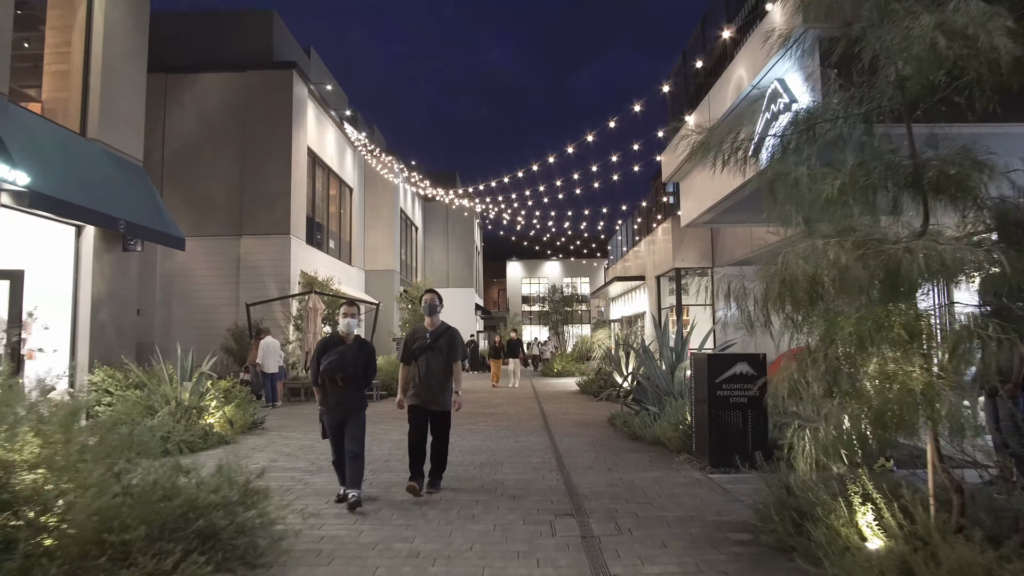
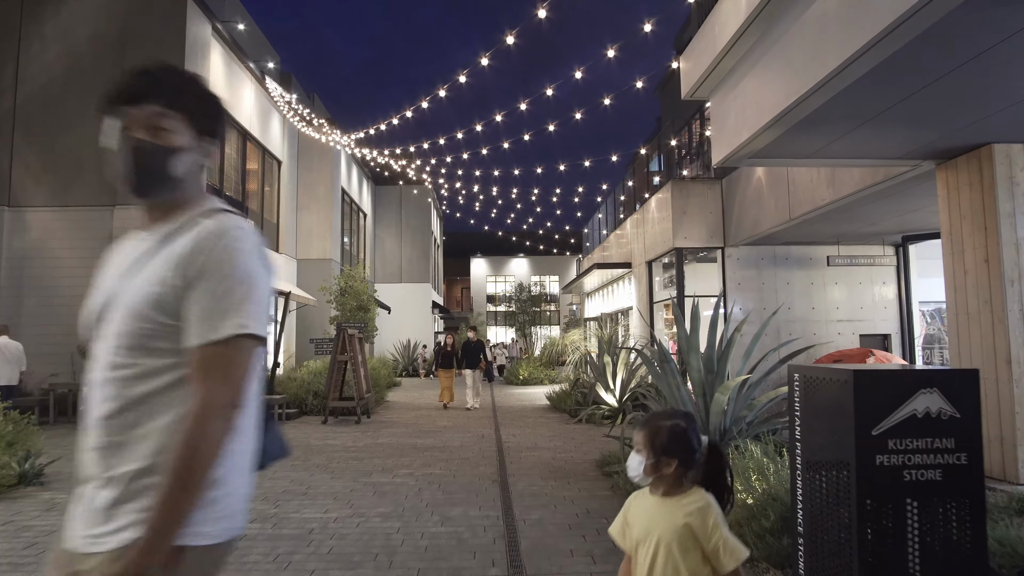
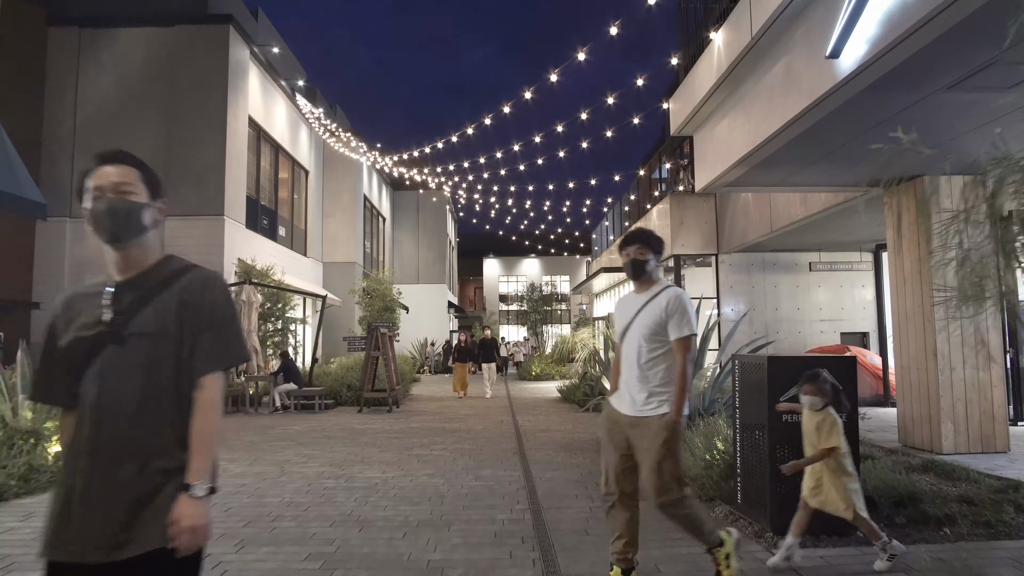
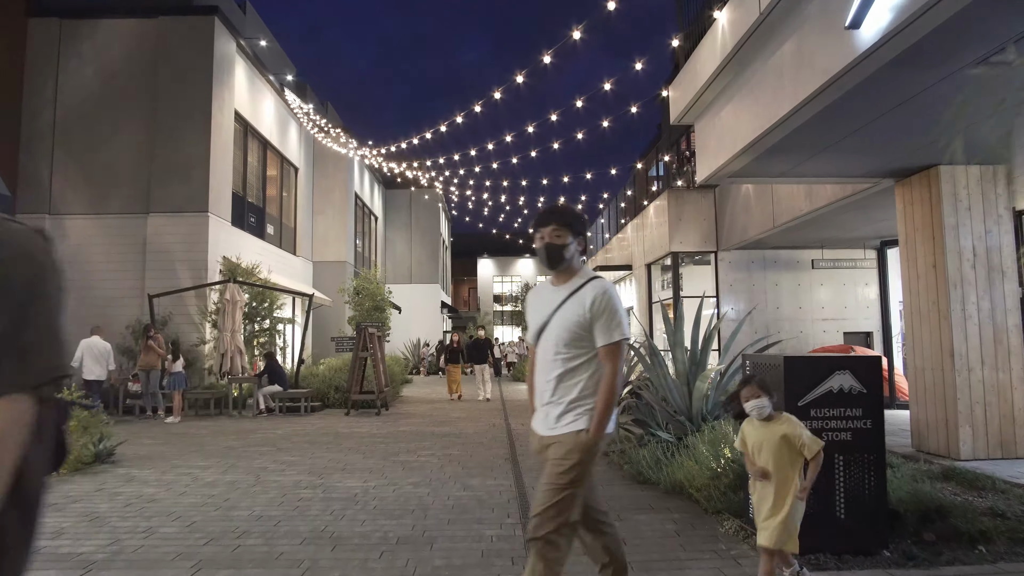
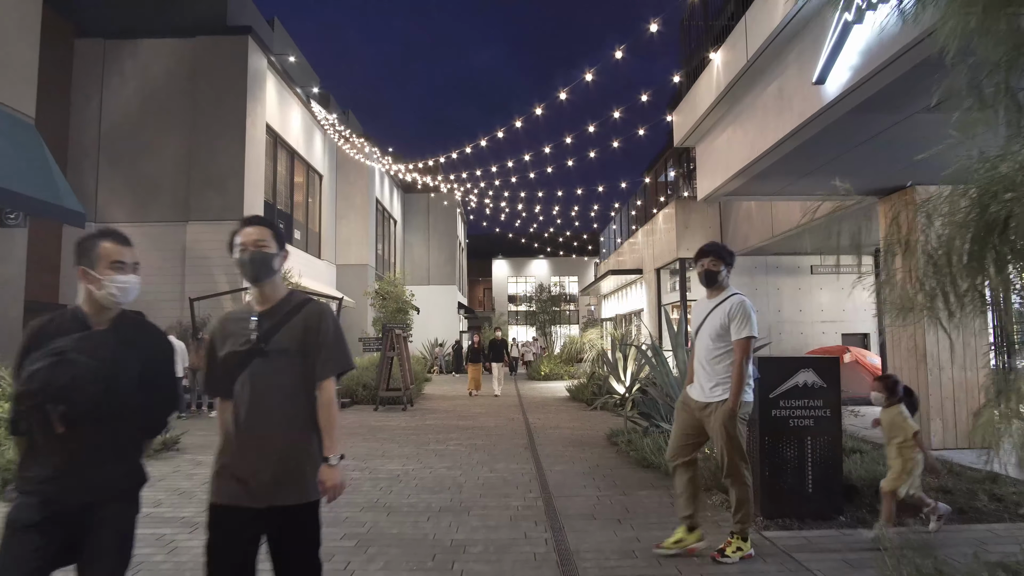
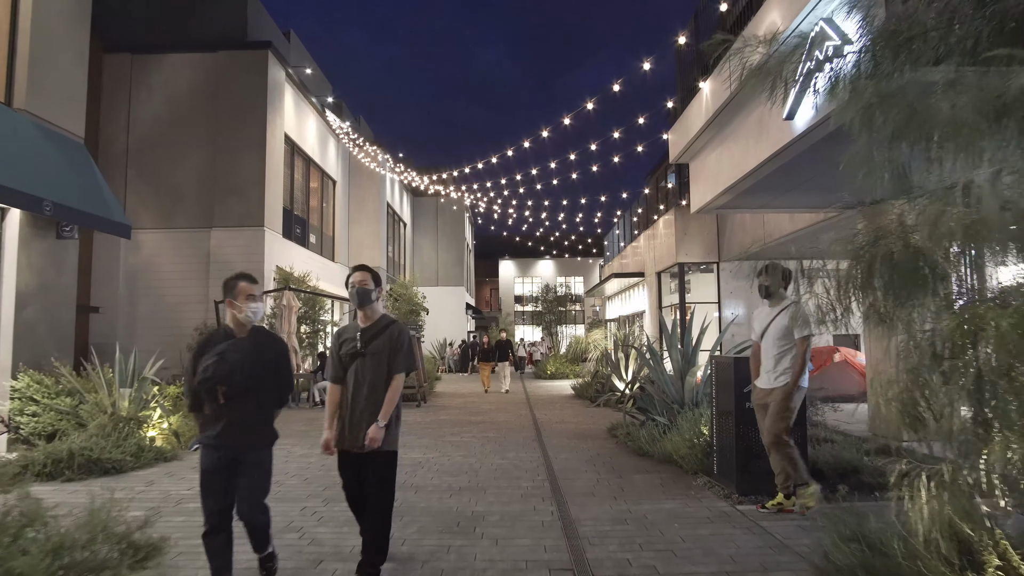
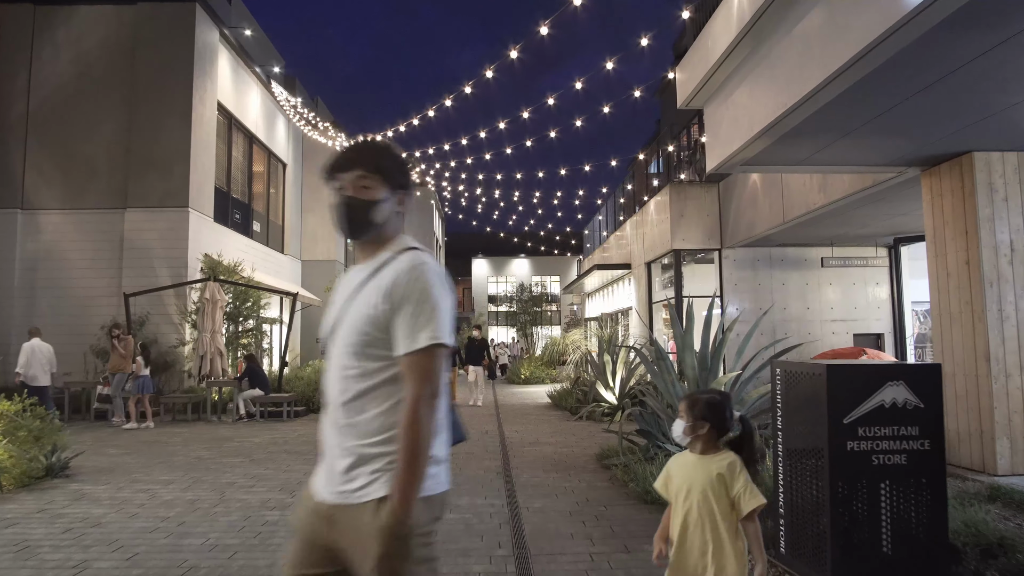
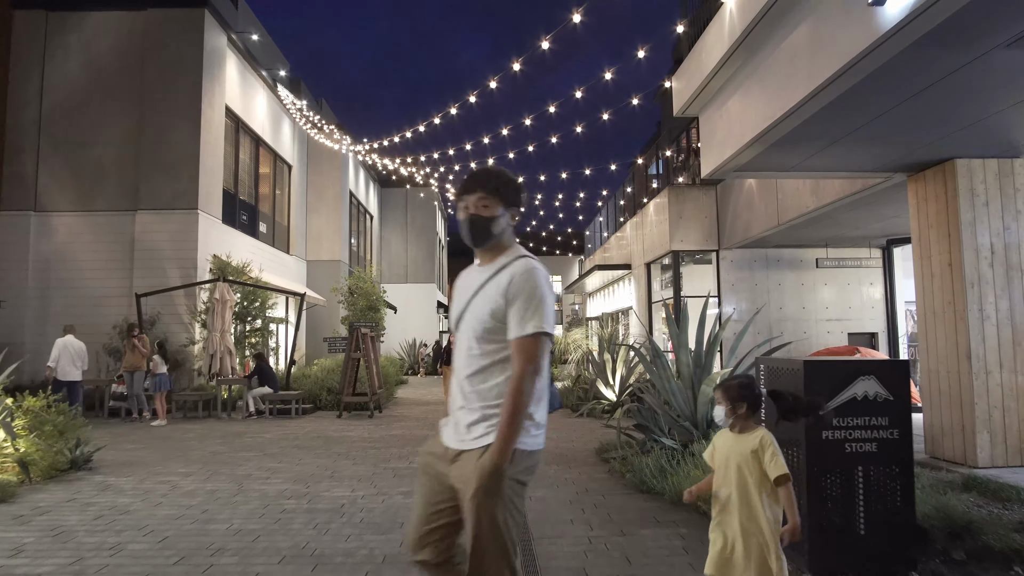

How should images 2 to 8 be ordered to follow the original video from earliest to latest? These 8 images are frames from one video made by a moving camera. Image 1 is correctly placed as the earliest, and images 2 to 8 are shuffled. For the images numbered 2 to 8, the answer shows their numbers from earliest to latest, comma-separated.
6, 5, 3, 4, 8, 7, 2
